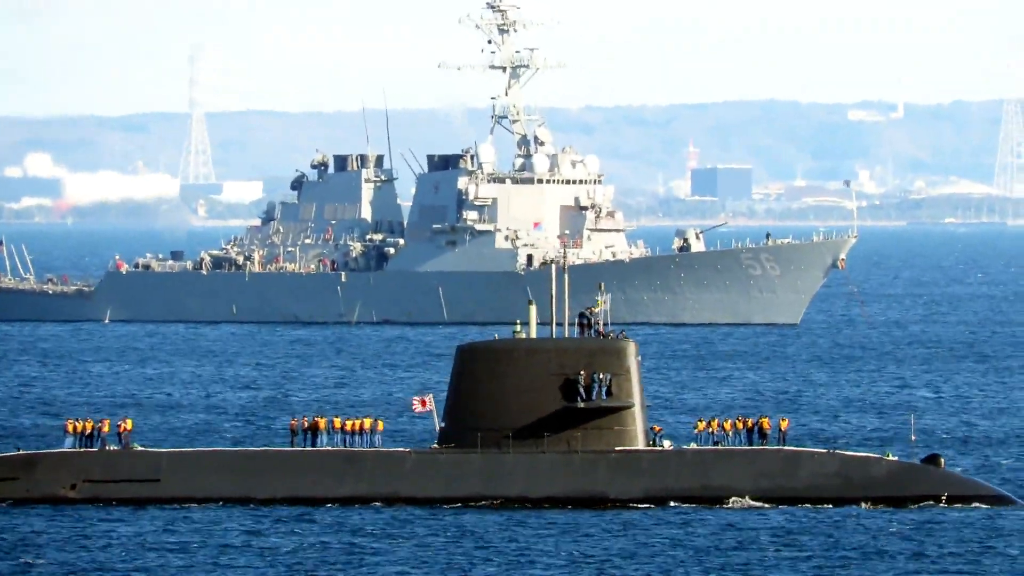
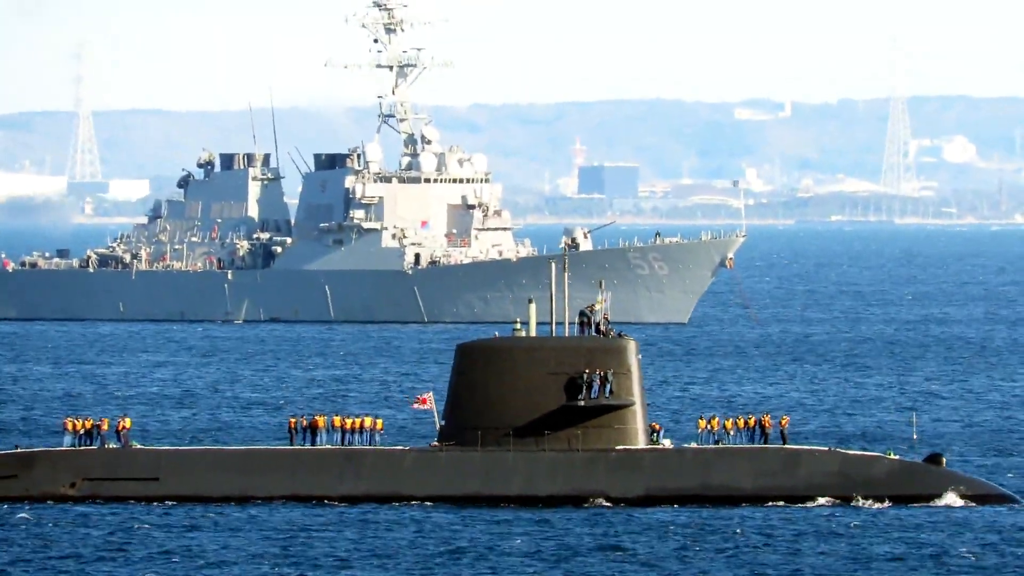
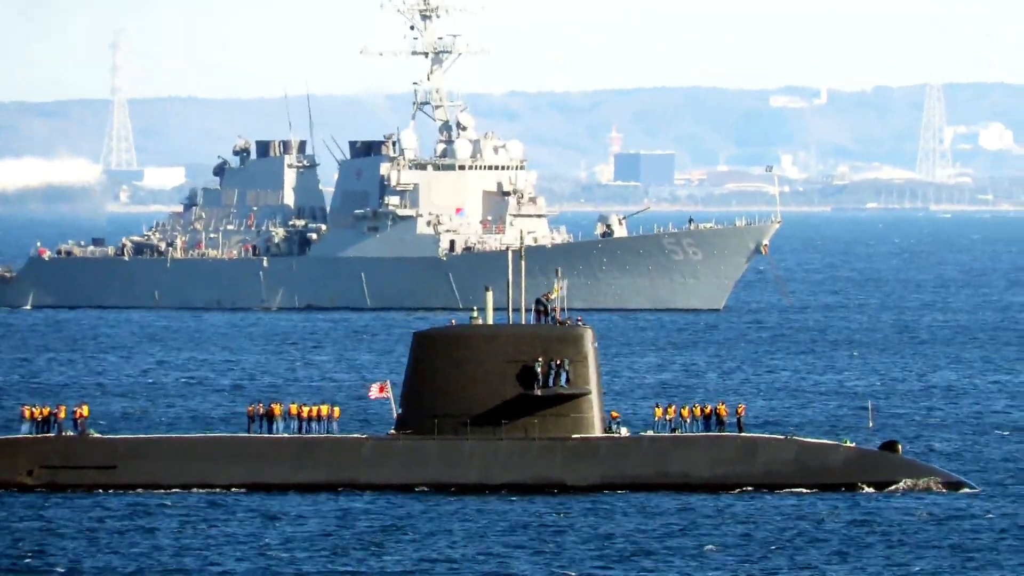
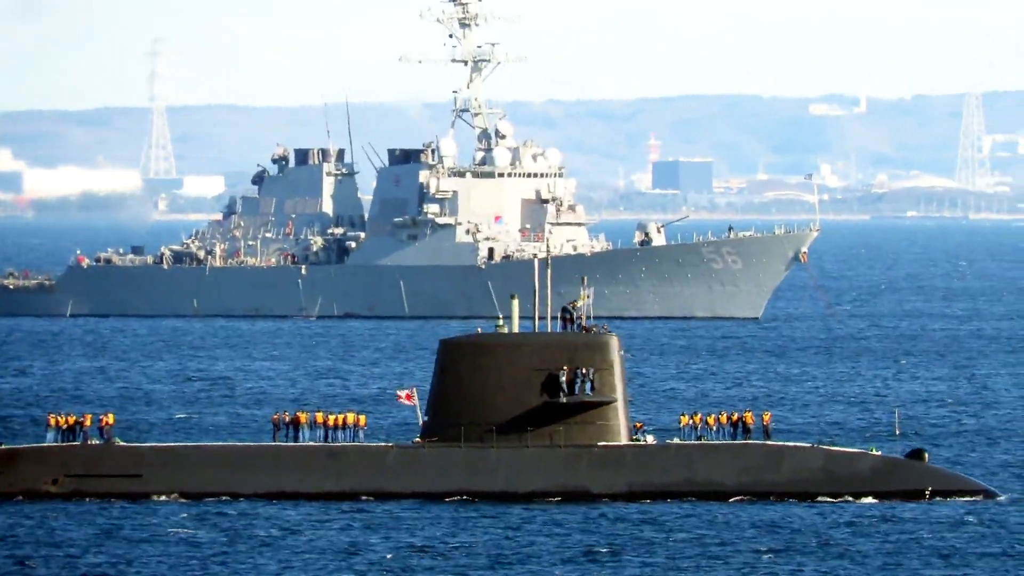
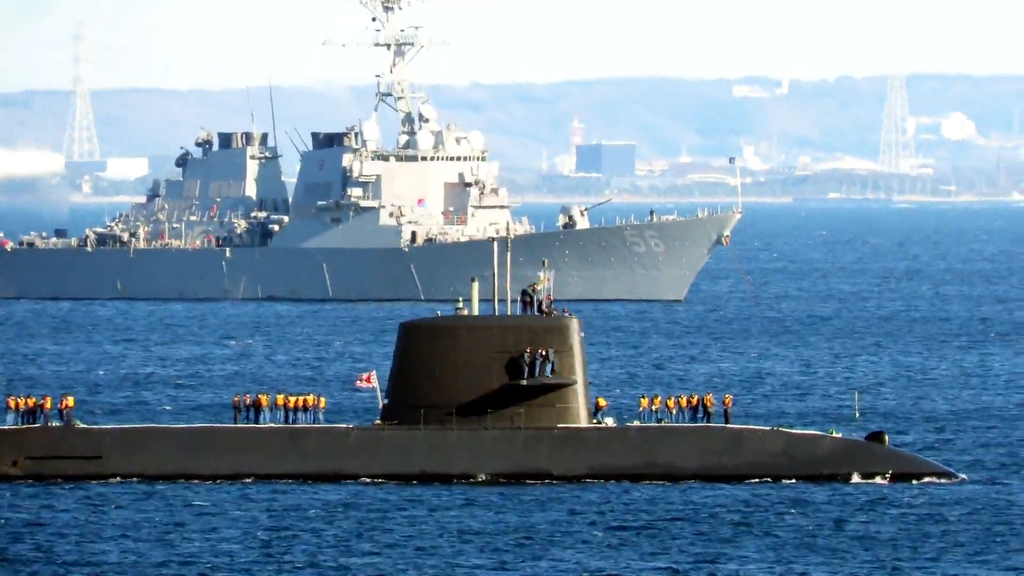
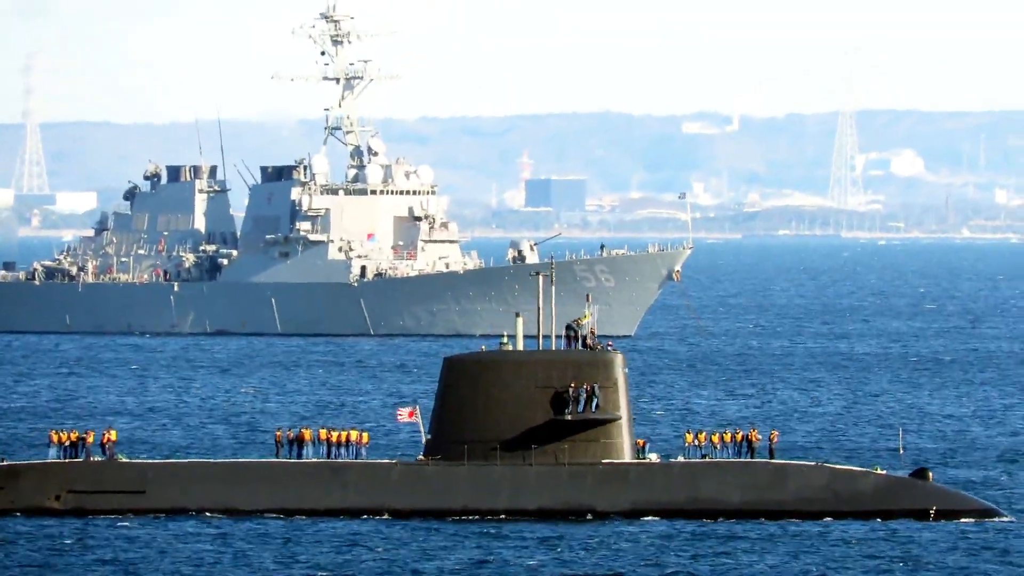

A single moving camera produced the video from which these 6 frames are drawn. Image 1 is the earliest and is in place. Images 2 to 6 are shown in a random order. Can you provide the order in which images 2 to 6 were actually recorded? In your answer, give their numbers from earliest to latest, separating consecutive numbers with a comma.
4, 3, 5, 2, 6
